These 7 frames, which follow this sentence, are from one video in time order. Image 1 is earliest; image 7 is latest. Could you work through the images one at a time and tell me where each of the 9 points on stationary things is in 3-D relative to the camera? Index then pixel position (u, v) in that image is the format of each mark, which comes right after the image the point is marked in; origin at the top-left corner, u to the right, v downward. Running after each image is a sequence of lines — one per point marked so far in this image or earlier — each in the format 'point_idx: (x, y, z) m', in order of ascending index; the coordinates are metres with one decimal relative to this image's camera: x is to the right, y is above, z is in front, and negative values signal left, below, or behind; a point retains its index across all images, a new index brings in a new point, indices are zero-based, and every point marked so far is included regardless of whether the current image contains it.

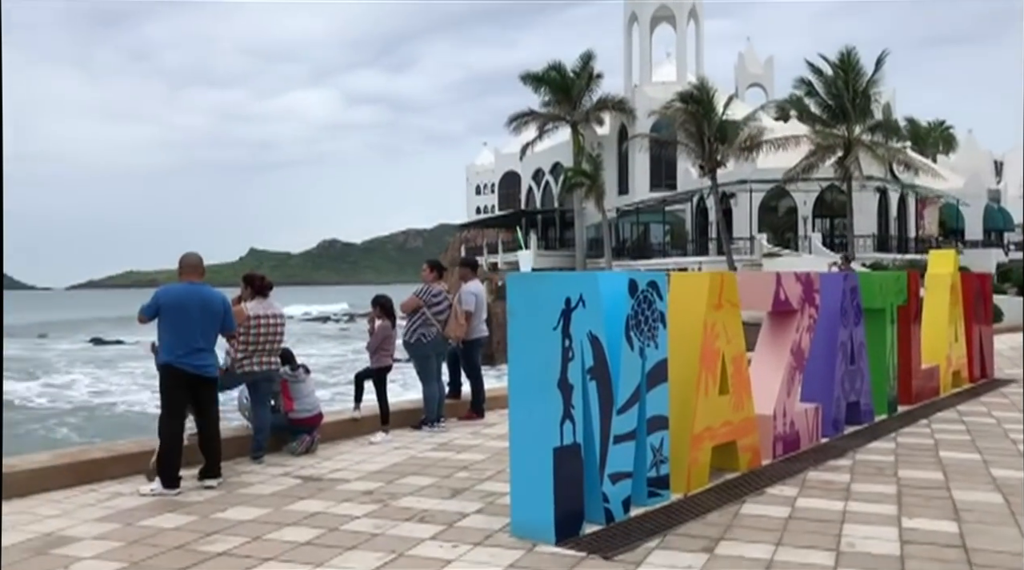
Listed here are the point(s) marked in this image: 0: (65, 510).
0: (-3.1, -1.6, +6.3) m
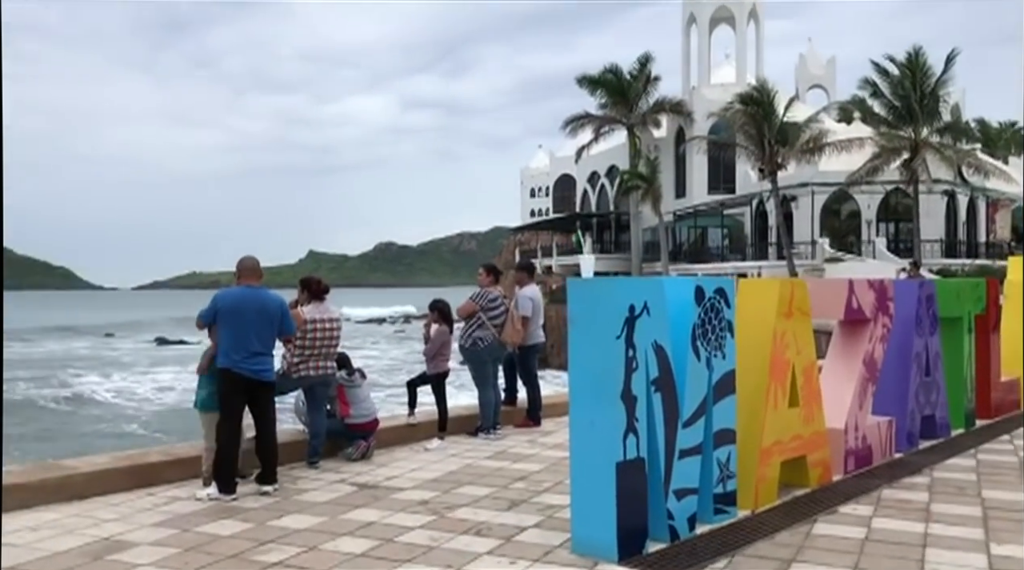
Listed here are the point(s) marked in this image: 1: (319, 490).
0: (-2.7, -1.6, +6.3) m
1: (-1.5, -1.6, +7.0) m
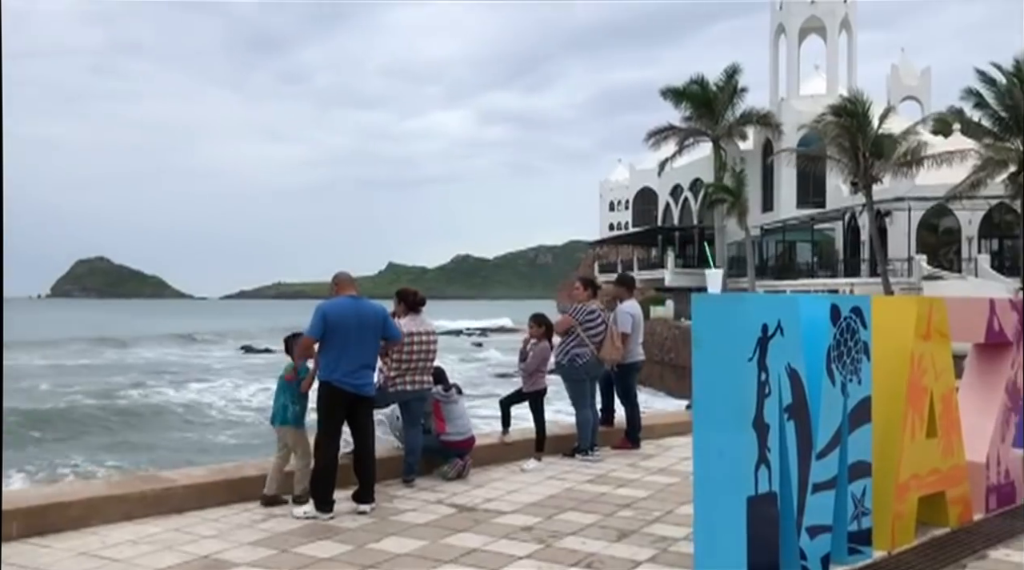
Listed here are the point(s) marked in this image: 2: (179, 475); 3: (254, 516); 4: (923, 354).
0: (-2.0, -1.7, +6.1) m
1: (-0.7, -1.7, +6.7) m
2: (-2.6, -1.5, +7.0) m
3: (-1.9, -1.7, +6.5) m
4: (+2.7, -0.5, +5.9) m
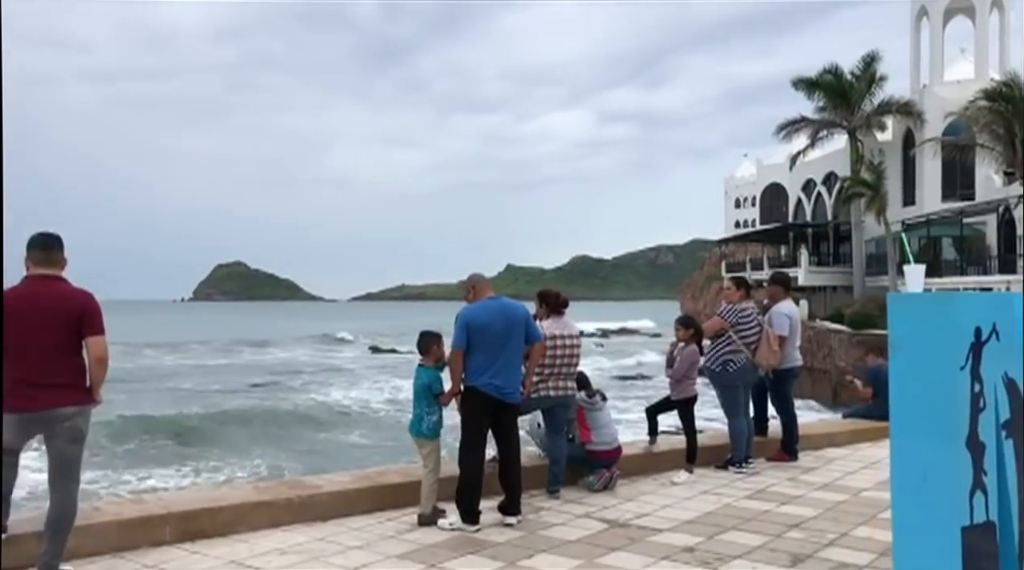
0: (-1.0, -1.7, +5.9) m
1: (+0.4, -1.7, +6.3) m
2: (-1.5, -1.5, +6.9) m
3: (-0.8, -1.7, +6.3) m
4: (+3.6, -0.4, +5.0) m
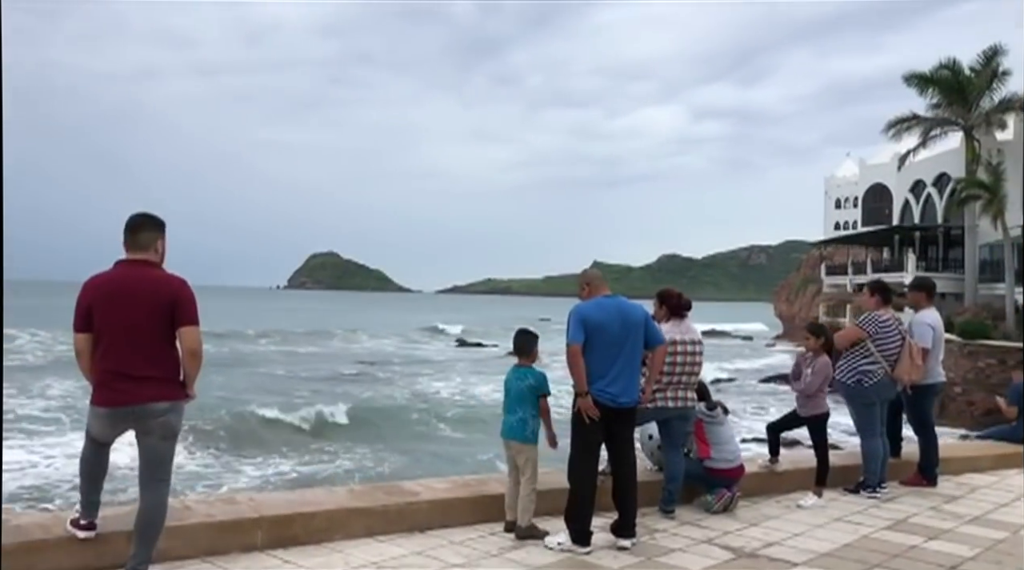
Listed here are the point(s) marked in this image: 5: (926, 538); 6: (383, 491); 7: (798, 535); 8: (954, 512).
0: (-0.3, -1.7, +5.5) m
1: (+1.1, -1.7, +5.7) m
2: (-0.6, -1.5, +6.4) m
3: (-0.1, -1.7, +5.8) m
4: (+4.3, -0.5, +4.1) m
5: (+2.9, -1.7, +6.2) m
6: (-0.9, -1.4, +6.3) m
7: (+2.0, -1.7, +6.3) m
8: (+3.5, -1.8, +7.0) m
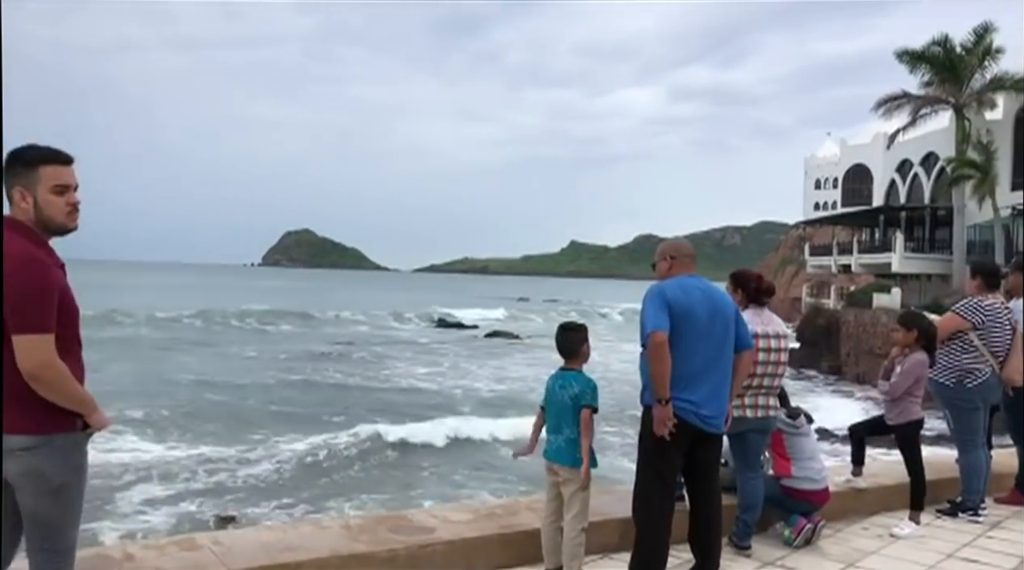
0: (0.0, -1.6, +4.1) m
1: (+1.4, -1.6, +4.4) m
2: (-0.4, -1.3, +5.0) m
3: (+0.2, -1.6, +4.4) m
4: (+4.6, -0.5, +2.8) m
5: (+3.1, -1.6, +4.9) m
6: (-0.7, -1.3, +4.9) m
7: (+2.2, -1.6, +5.0) m
8: (+3.7, -1.6, +5.7) m
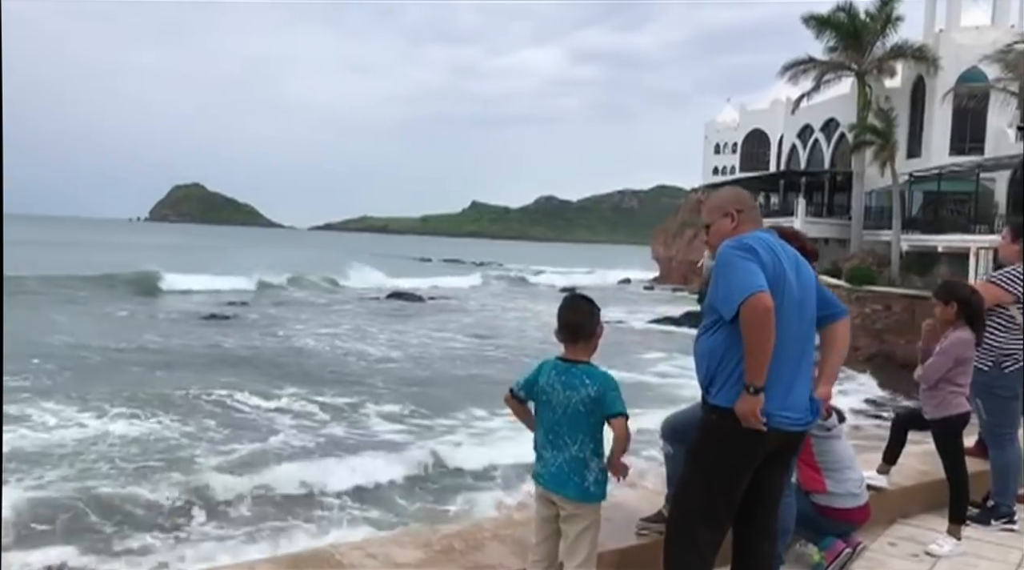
0: (0.0, -1.4, +2.8) m
1: (+1.3, -1.5, +3.2) m
2: (-0.6, -1.2, +3.7) m
3: (+0.1, -1.4, +3.2) m
4: (+4.7, -0.4, +2.0) m
5: (+3.0, -1.5, +4.0) m
6: (-0.8, -1.2, +3.5) m
7: (+2.1, -1.5, +3.9) m
8: (+3.4, -1.5, +4.8) m
